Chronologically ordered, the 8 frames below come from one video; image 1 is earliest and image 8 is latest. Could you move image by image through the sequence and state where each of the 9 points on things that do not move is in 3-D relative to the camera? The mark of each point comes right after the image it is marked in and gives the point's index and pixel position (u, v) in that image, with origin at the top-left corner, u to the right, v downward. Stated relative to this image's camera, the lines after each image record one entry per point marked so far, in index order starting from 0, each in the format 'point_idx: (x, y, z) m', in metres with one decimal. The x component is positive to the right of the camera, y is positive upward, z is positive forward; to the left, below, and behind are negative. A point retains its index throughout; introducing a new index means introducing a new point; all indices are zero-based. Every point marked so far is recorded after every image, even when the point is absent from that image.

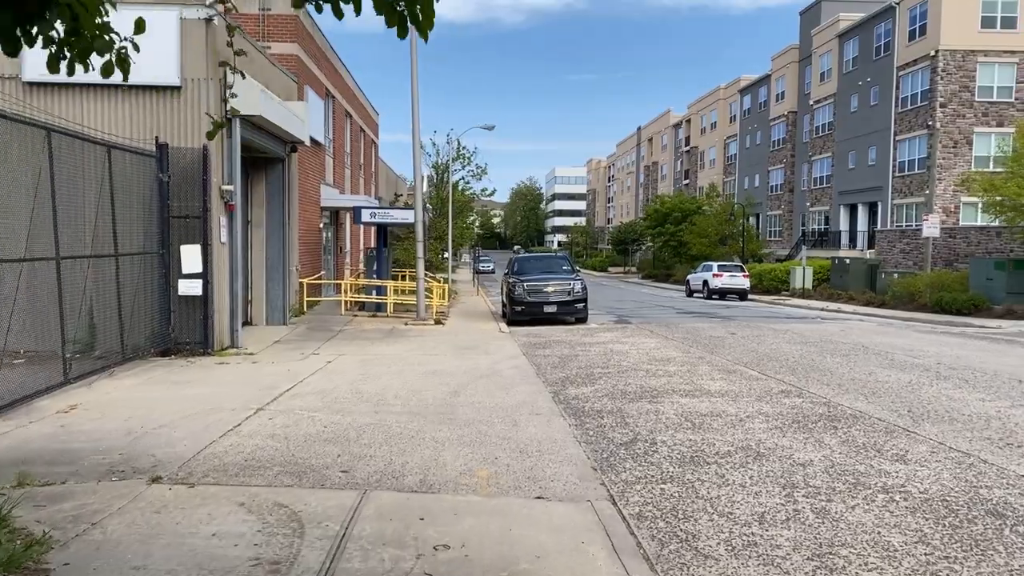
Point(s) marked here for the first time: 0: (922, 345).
0: (+7.6, -1.1, +15.0) m
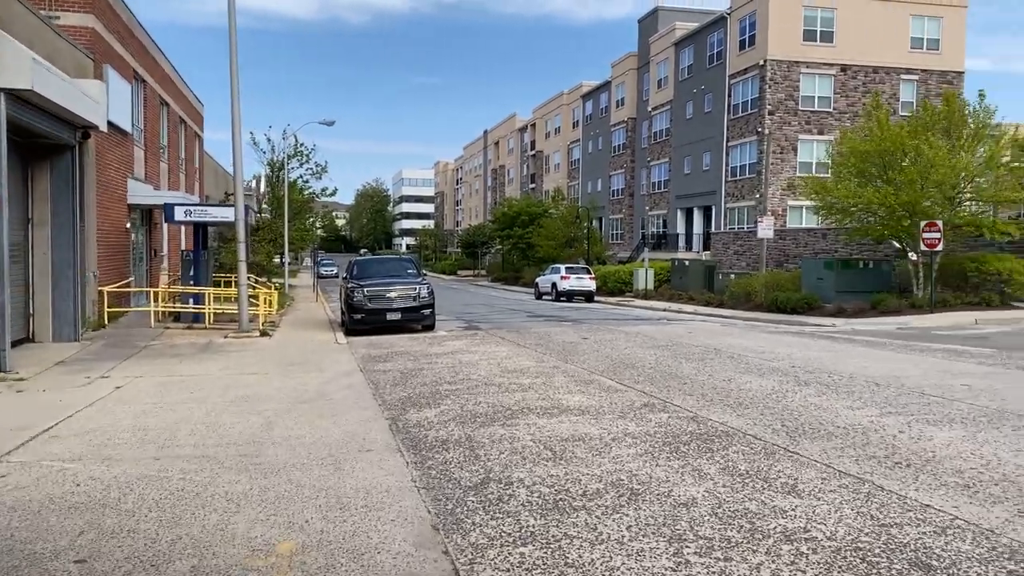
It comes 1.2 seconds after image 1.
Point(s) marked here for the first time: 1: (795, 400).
0: (+4.7, -1.1, +14.8) m
1: (+3.1, -1.2, +8.9) m
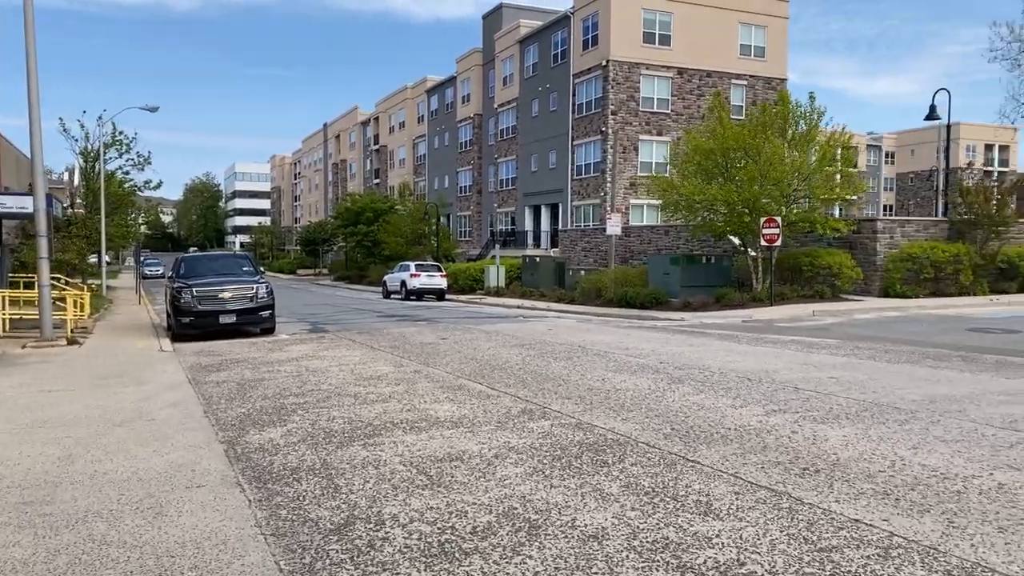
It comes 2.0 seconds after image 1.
0: (+2.2, -1.0, +14.5) m
1: (+1.7, -1.2, +8.3) m
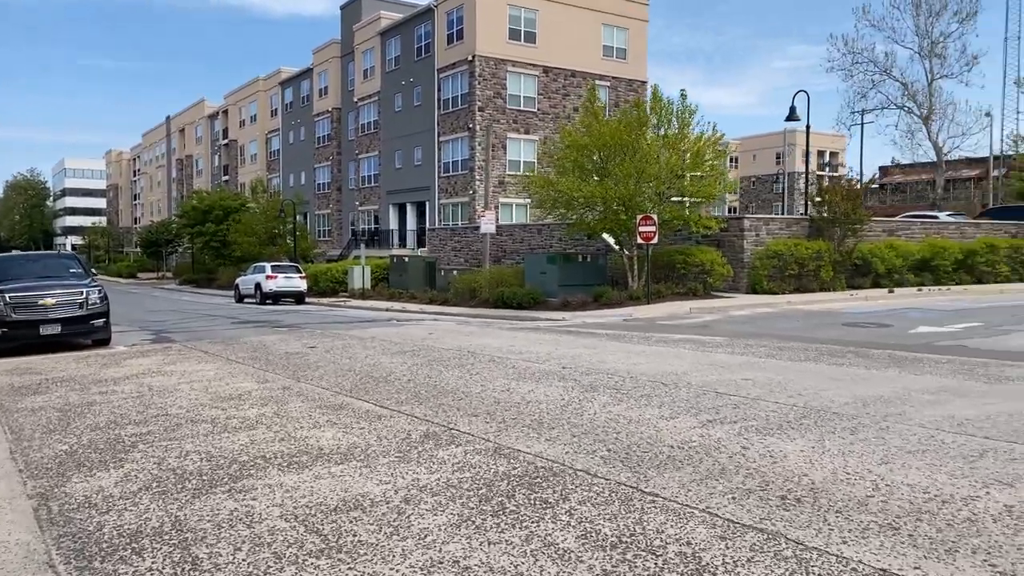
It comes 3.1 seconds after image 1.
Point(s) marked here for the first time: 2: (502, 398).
0: (+0.2, -1.0, +13.4) m
1: (+0.8, -1.1, +7.3) m
2: (-0.1, -1.1, +8.0) m
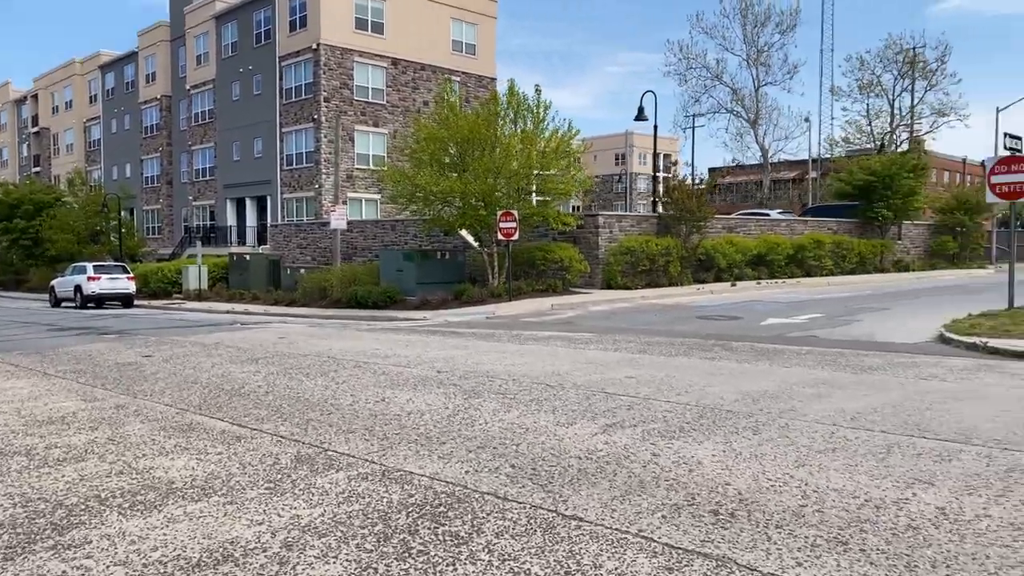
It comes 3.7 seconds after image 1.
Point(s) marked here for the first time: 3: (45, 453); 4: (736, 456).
0: (-1.9, -0.9, +12.6) m
1: (-0.2, -1.1, +6.7) m
2: (-1.2, -1.1, +7.2) m
3: (-3.5, -1.2, +6.0) m
4: (+1.5, -1.1, +5.4) m
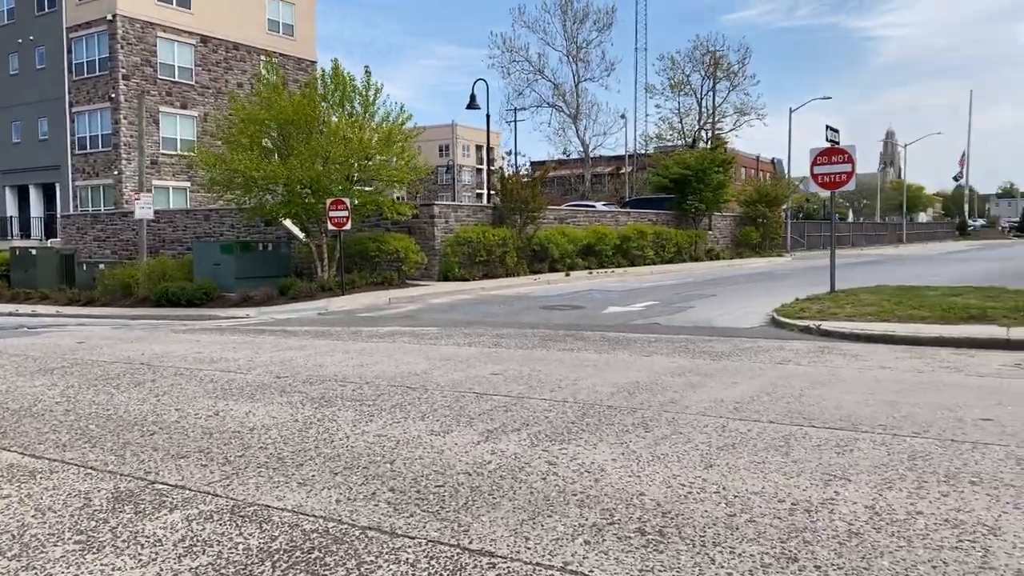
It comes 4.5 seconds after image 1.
0: (-4.2, -0.9, +11.2) m
1: (-1.2, -1.1, +5.8) m
2: (-2.3, -1.1, +6.1) m
3: (-4.2, -1.2, +4.4) m
4: (+0.8, -1.1, +5.0) m
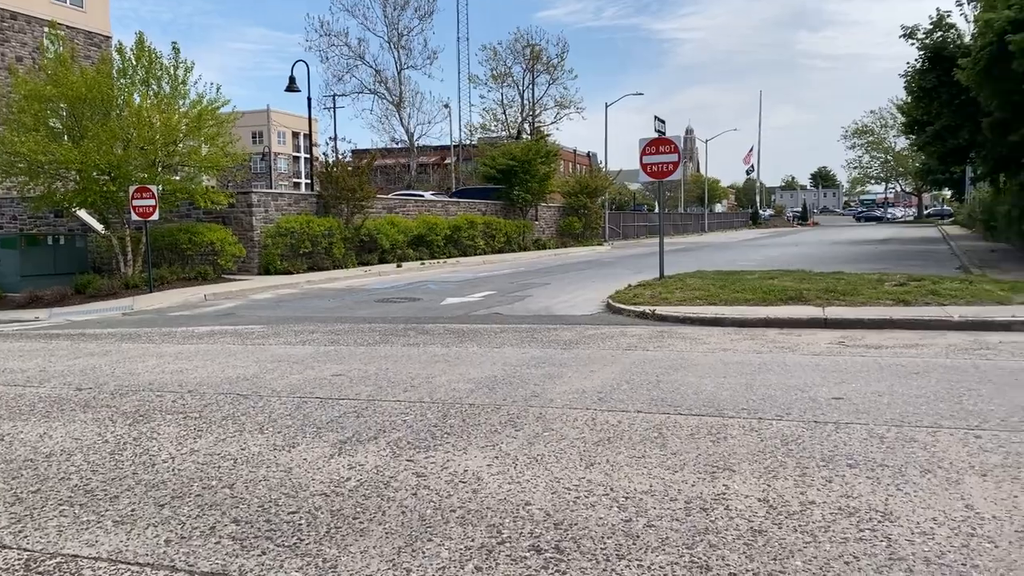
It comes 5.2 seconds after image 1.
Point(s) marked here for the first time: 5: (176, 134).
0: (-6.2, -0.9, +9.6) m
1: (-2.1, -1.0, +5.0) m
2: (-3.2, -1.0, +5.0) m
3: (-4.7, -1.3, +3.0) m
4: (0.0, -1.0, +4.5) m
5: (-8.1, +3.7, +19.5) m
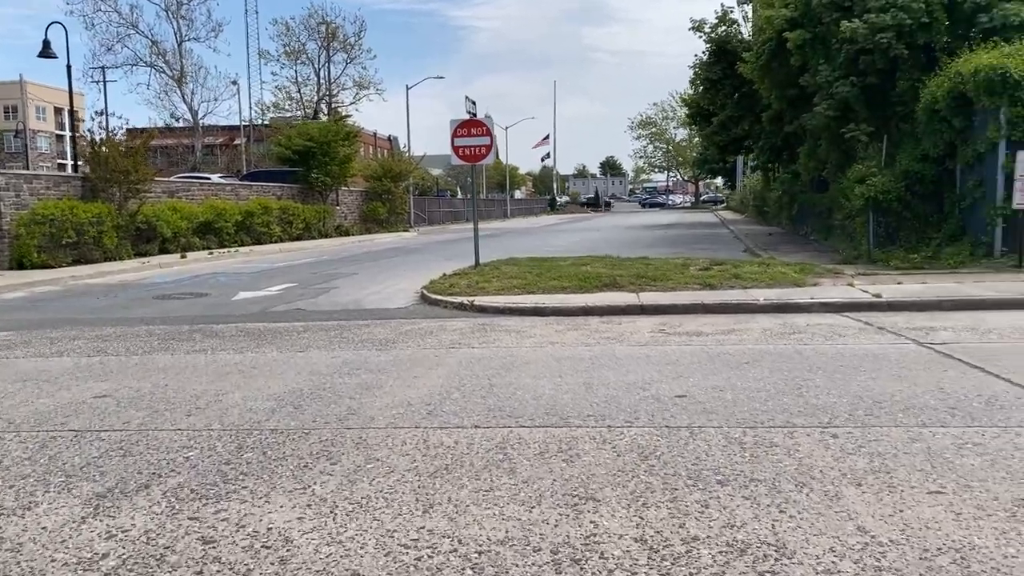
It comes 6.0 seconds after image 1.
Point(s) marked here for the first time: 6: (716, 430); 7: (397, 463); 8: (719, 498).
0: (-8.0, -1.0, +7.0) m
1: (-2.9, -1.1, +3.5) m
2: (-4.0, -1.1, +3.3) m
3: (-5.0, -1.4, +0.9) m
4: (-0.8, -1.0, +3.6) m
5: (-12.4, +3.7, +16.1) m
6: (+1.2, -0.8, +4.7) m
7: (-0.6, -0.9, +4.3) m
8: (+0.9, -0.9, +3.6) m
